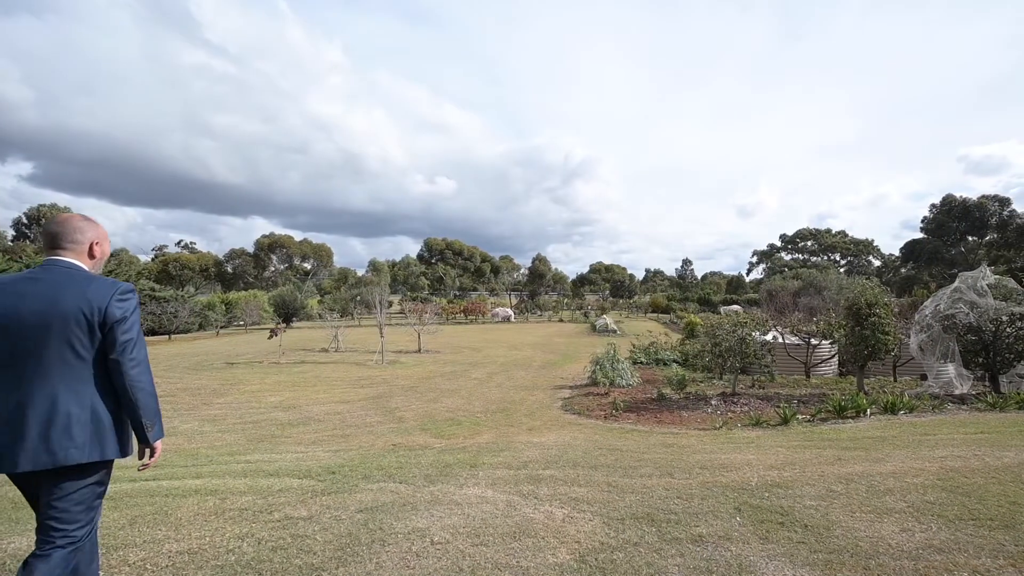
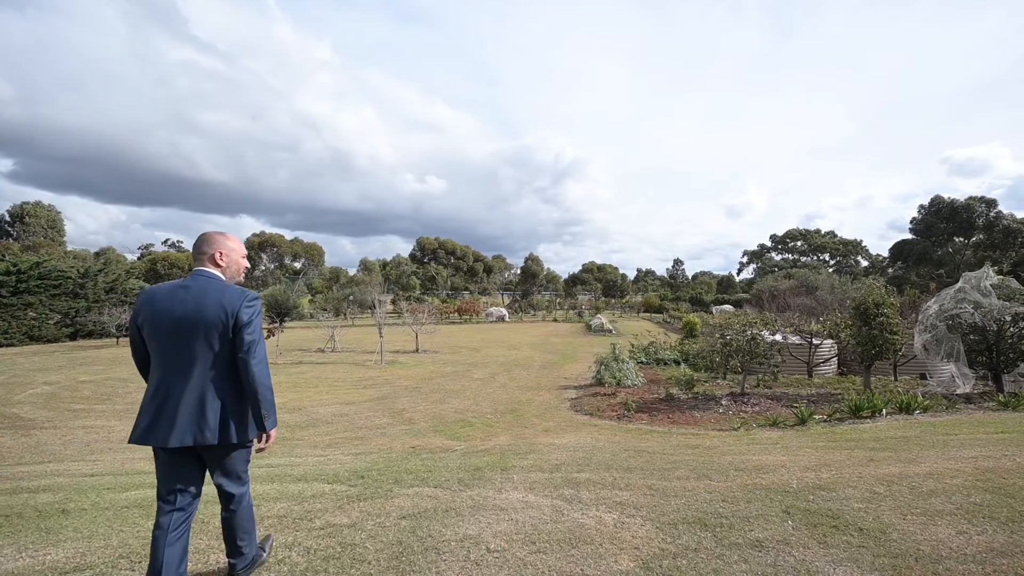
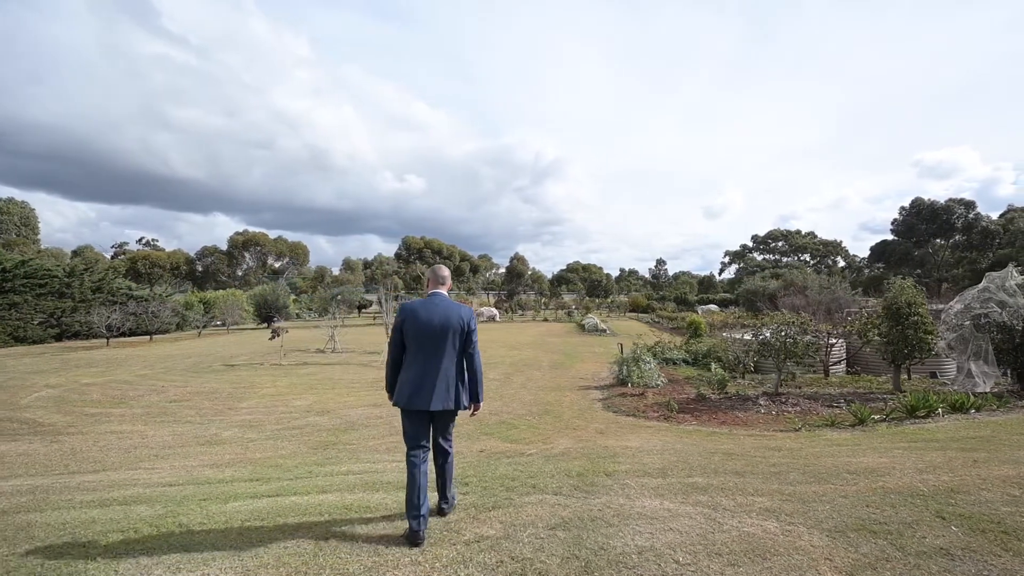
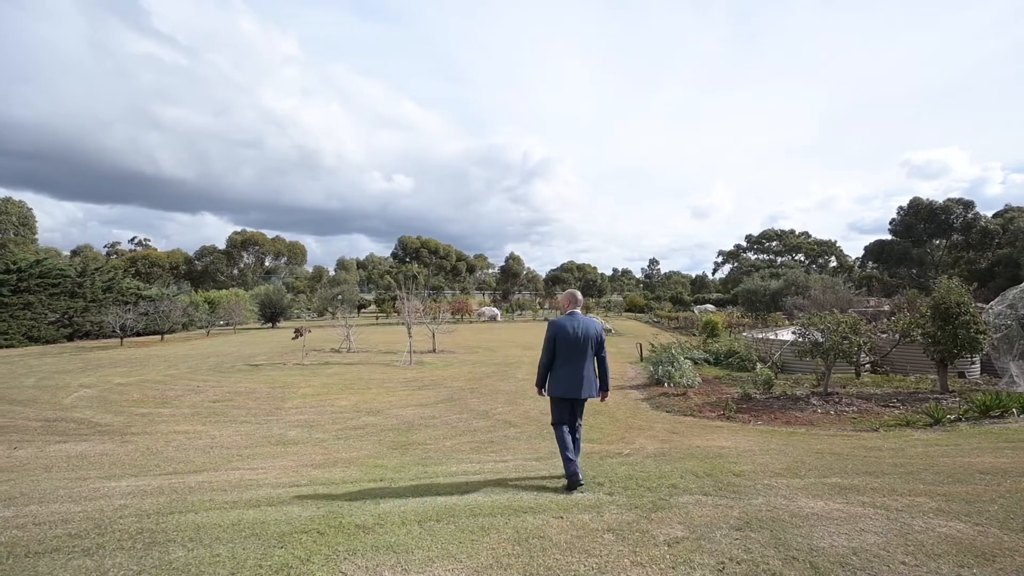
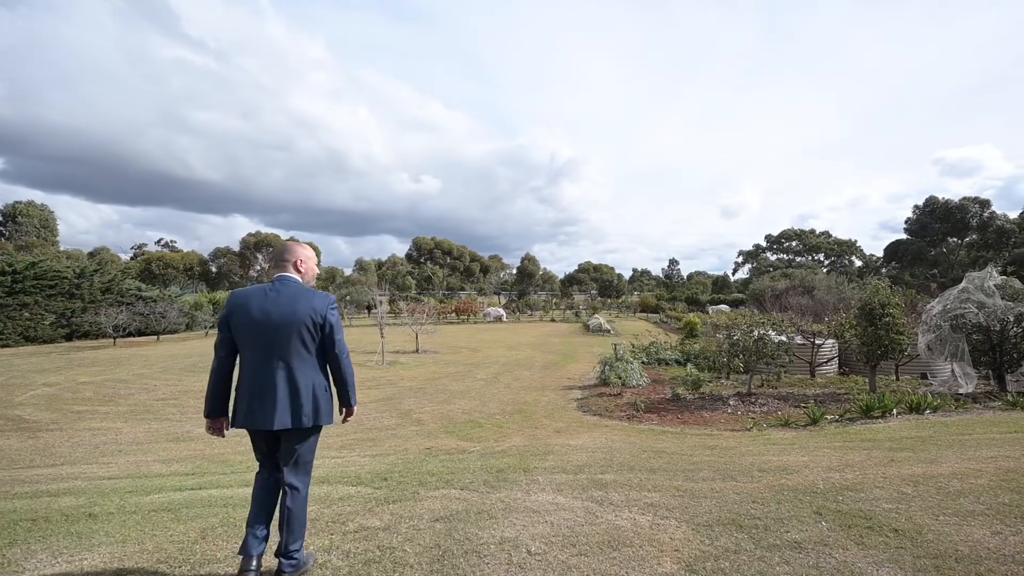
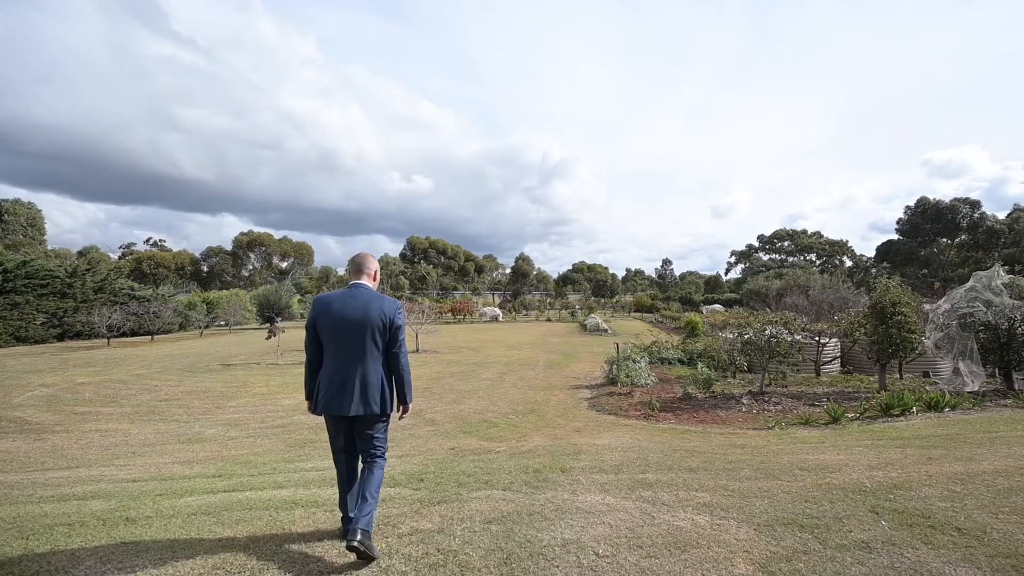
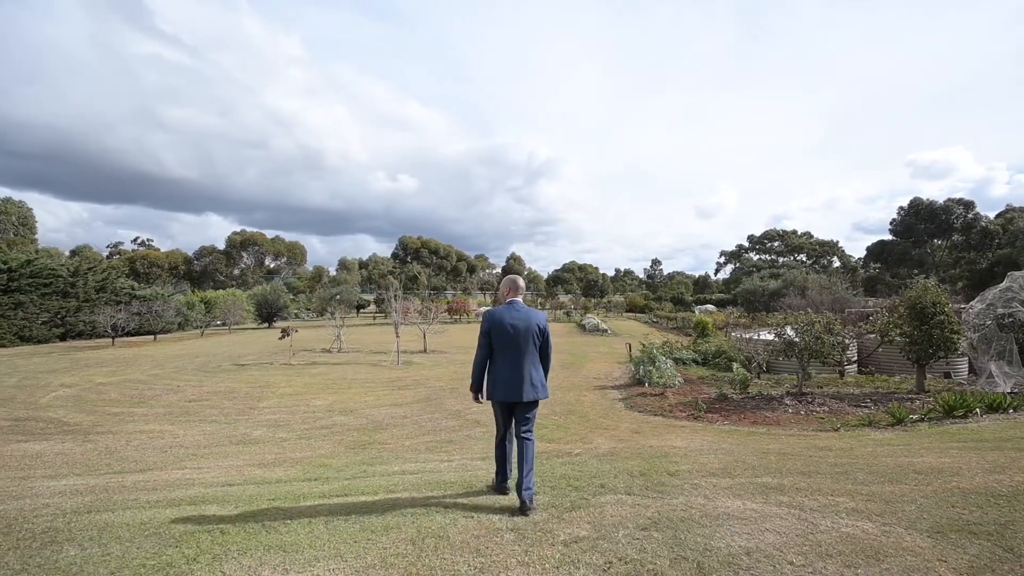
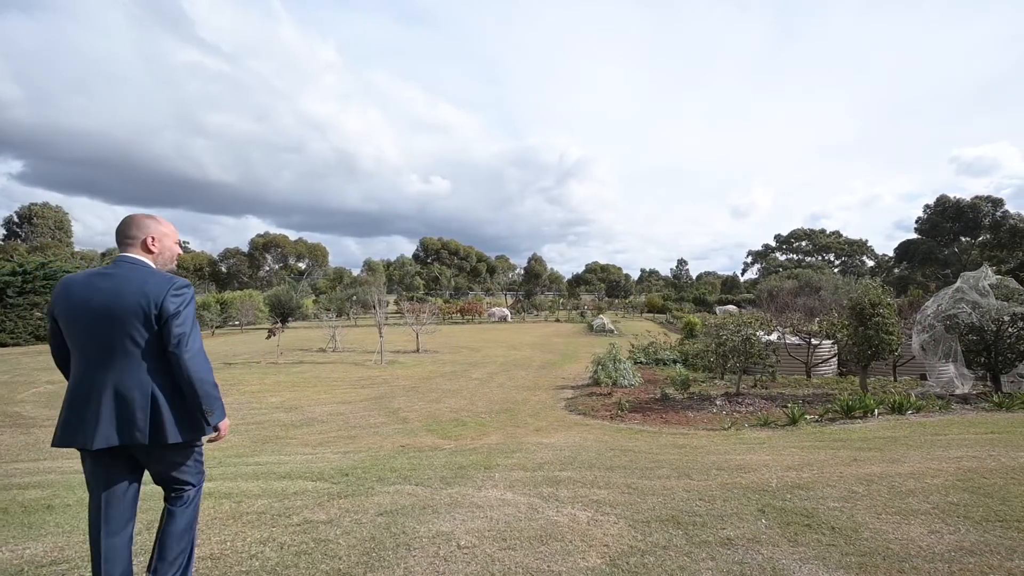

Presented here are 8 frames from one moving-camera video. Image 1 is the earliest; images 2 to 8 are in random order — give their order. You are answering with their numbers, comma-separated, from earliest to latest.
8, 2, 5, 6, 3, 7, 4
